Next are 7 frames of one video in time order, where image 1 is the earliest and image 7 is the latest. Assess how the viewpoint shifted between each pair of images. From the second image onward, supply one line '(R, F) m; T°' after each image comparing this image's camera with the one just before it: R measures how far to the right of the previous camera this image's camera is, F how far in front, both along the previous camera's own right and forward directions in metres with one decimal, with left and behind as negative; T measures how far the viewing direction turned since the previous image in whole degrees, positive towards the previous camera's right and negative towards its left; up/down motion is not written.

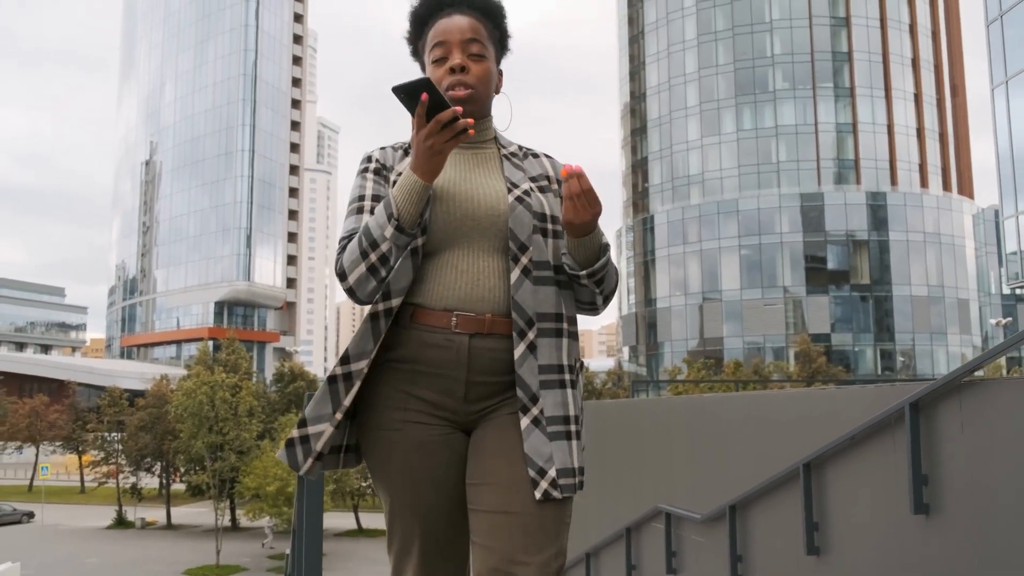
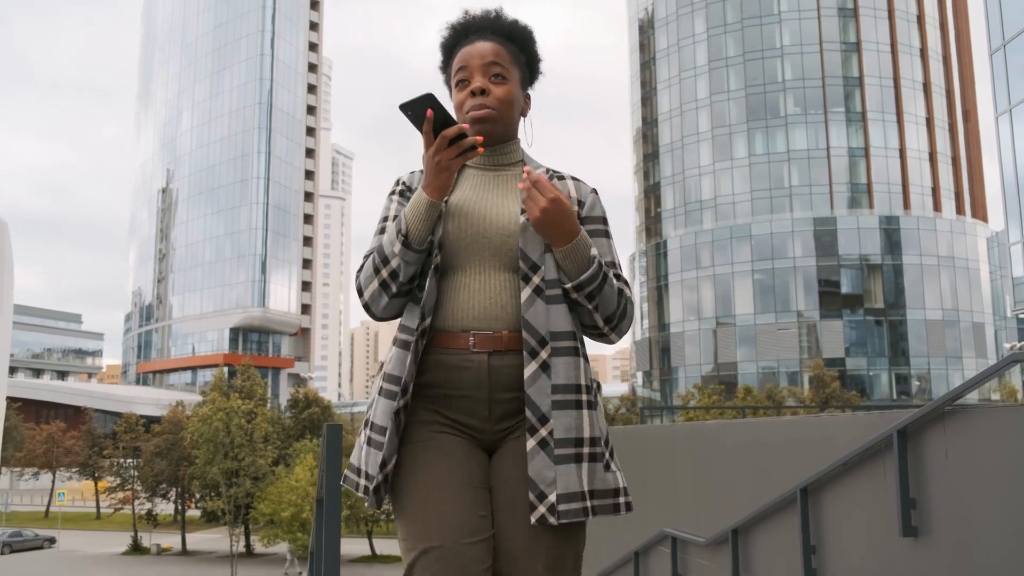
(0.0, -0.2) m; -1°
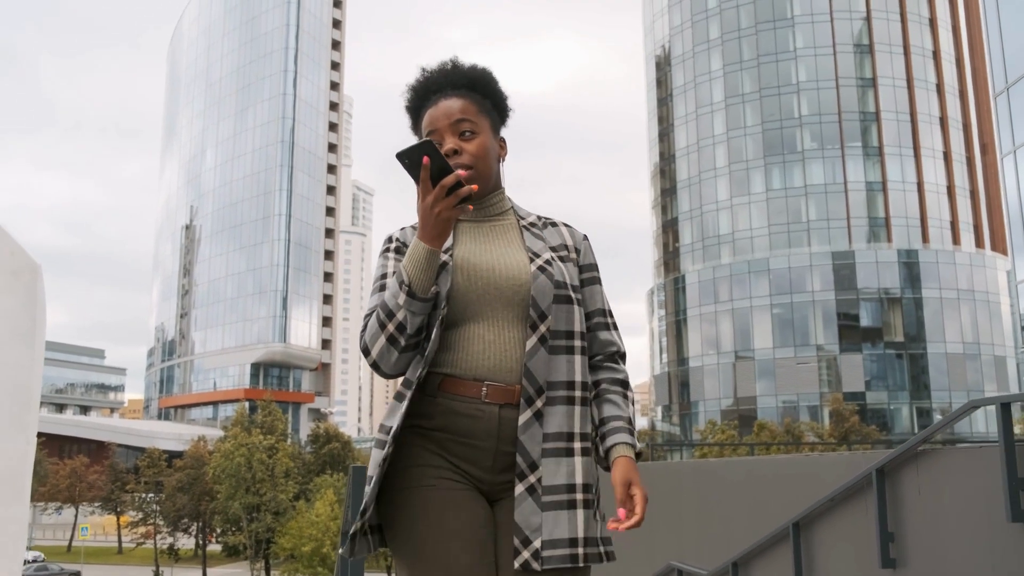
(0.0, -0.4) m; -1°
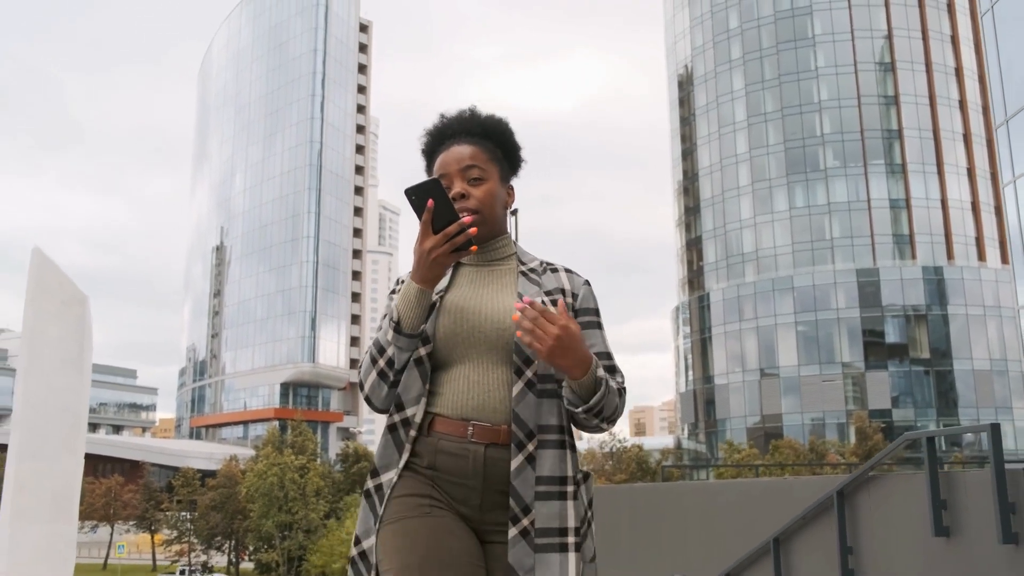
(0.0, -0.7) m; -2°
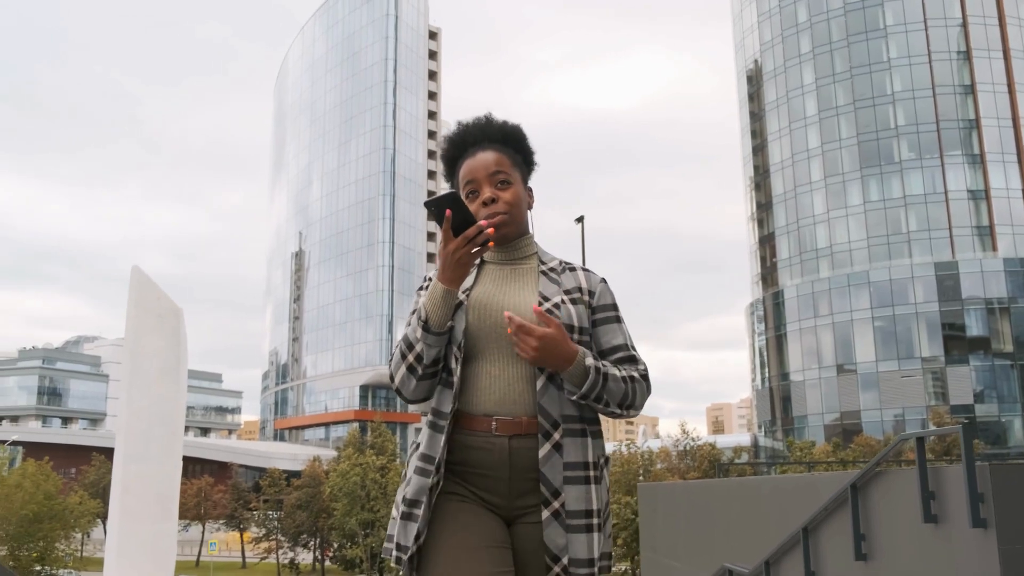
(+0.1, -0.9) m; -5°
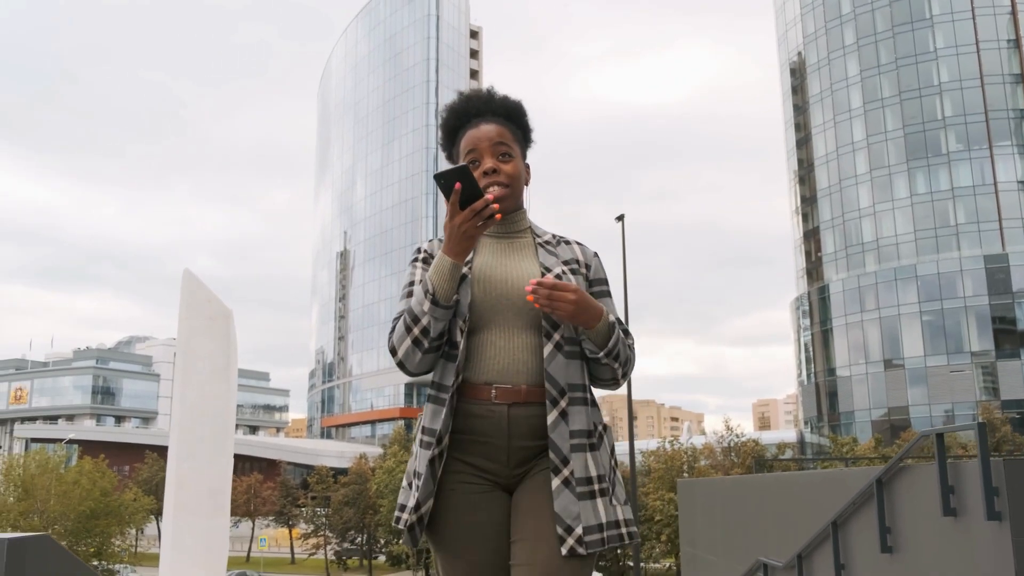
(+0.1, -0.4) m; -3°
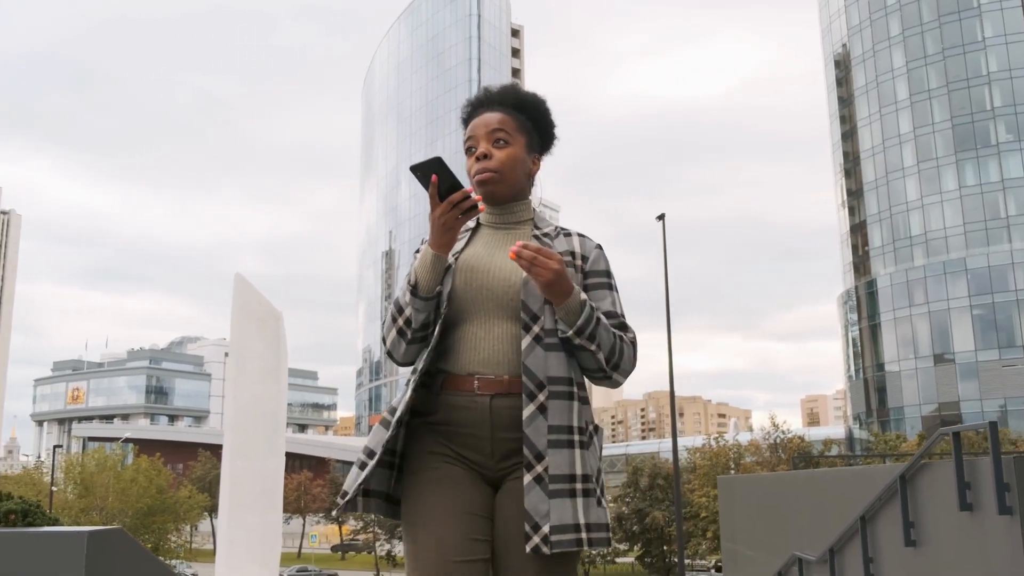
(0.0, -0.5) m; -3°
